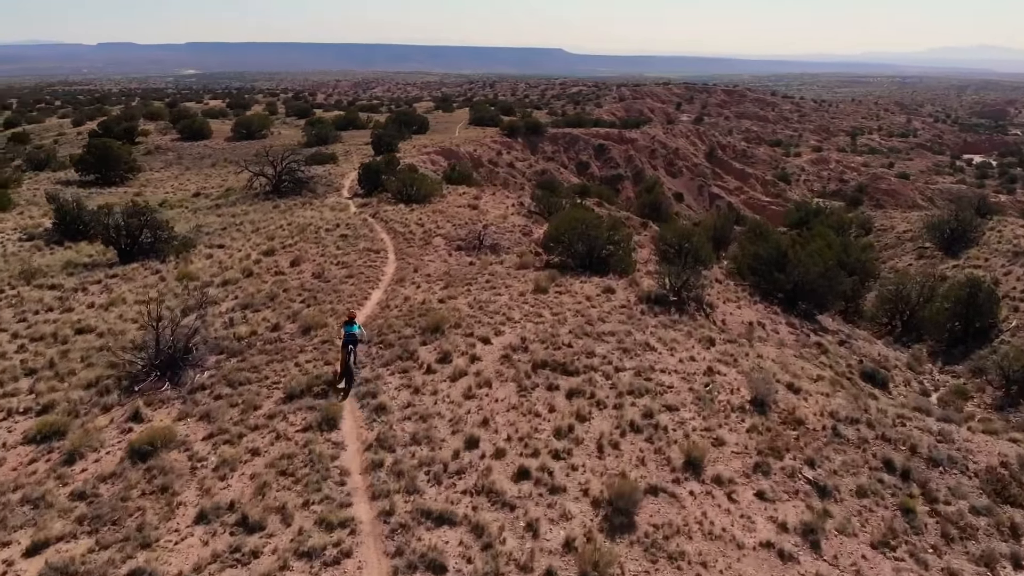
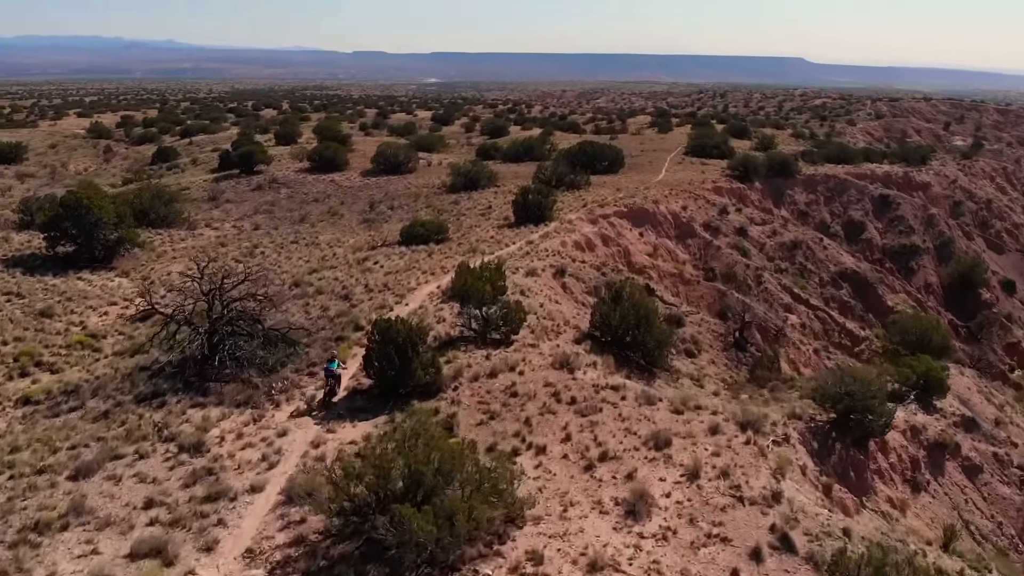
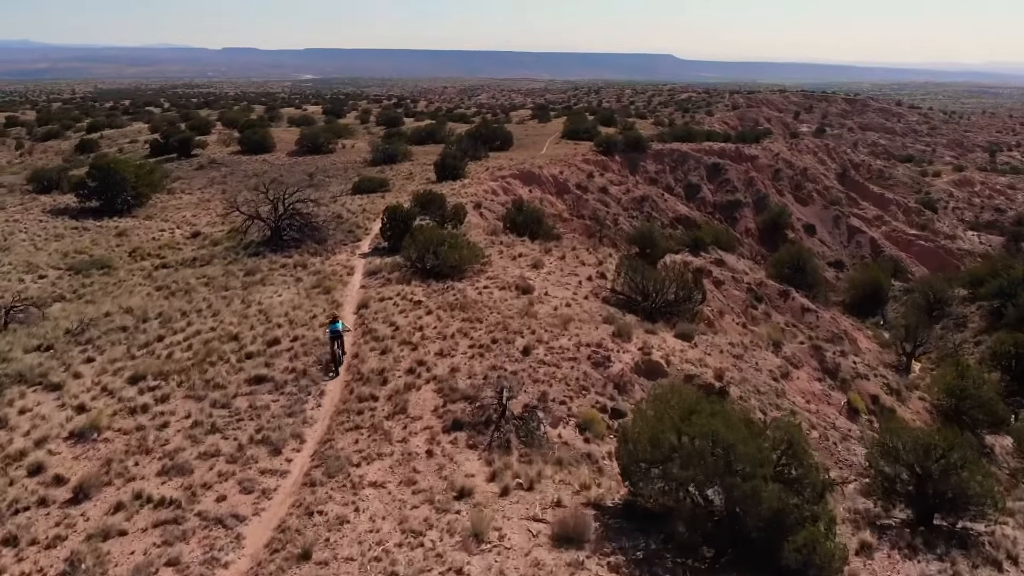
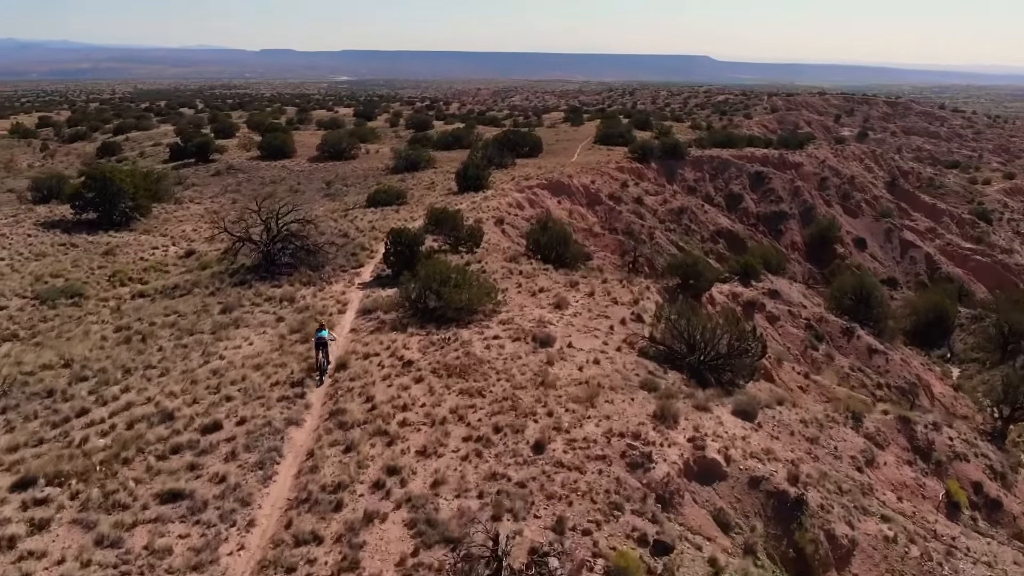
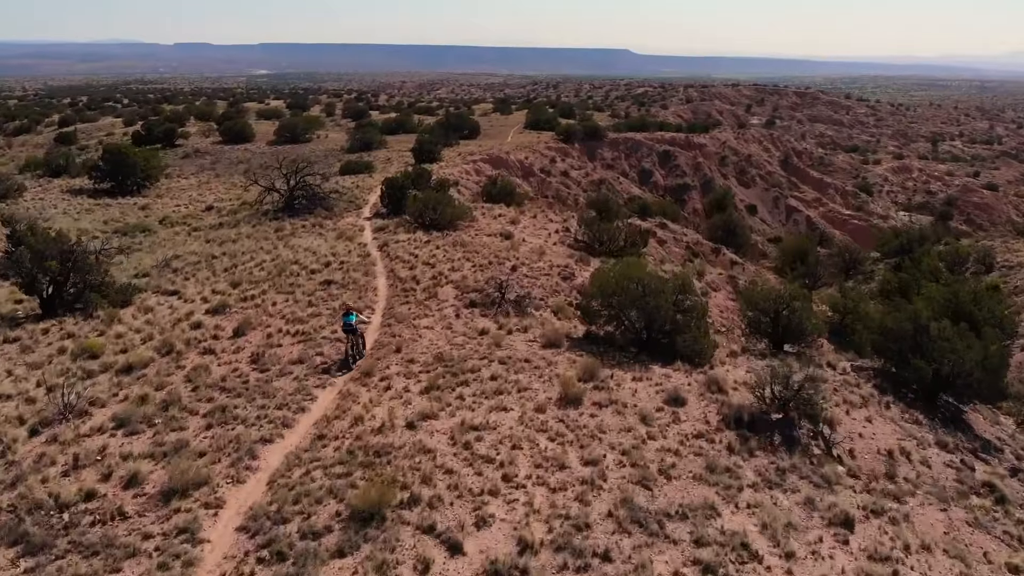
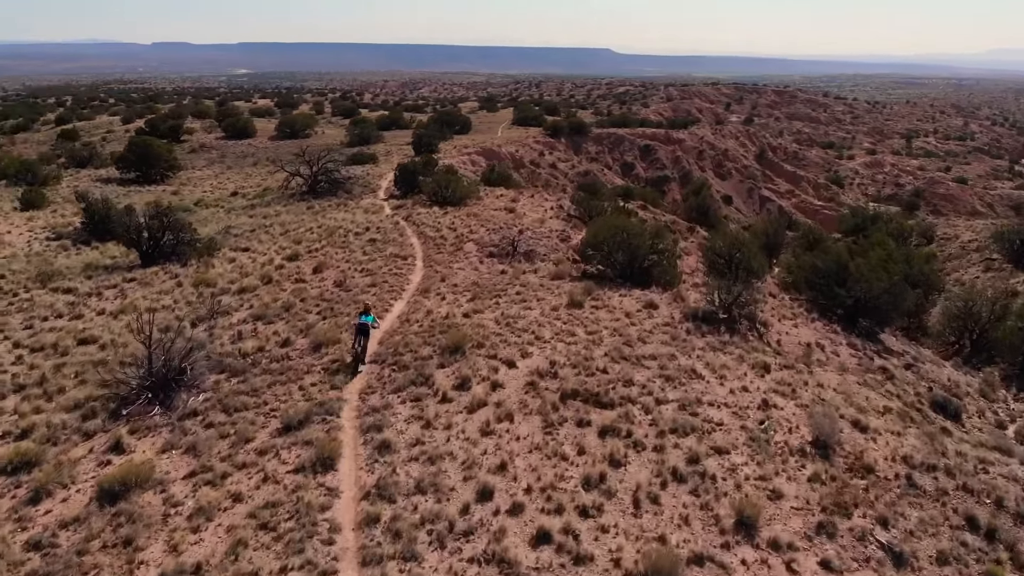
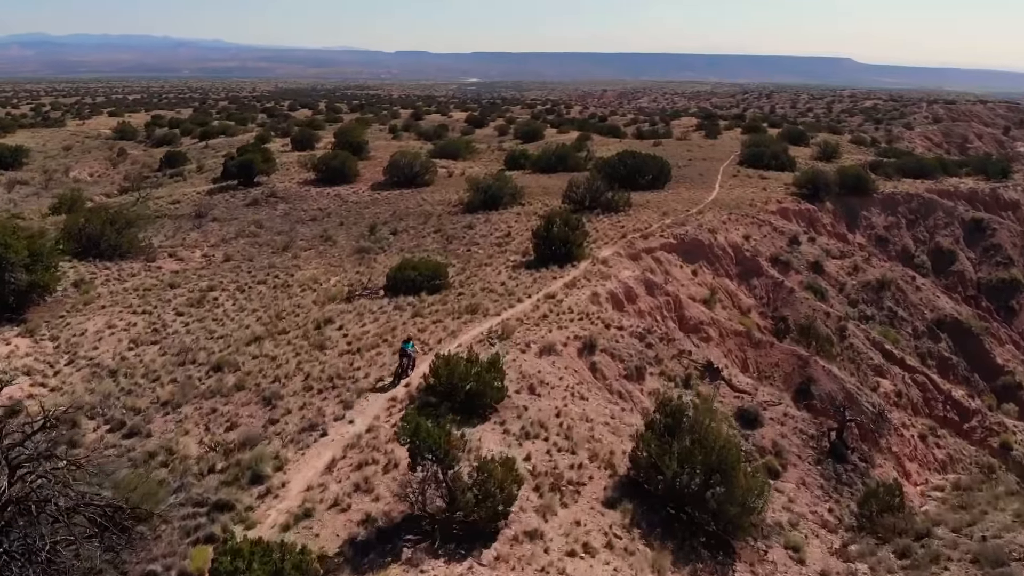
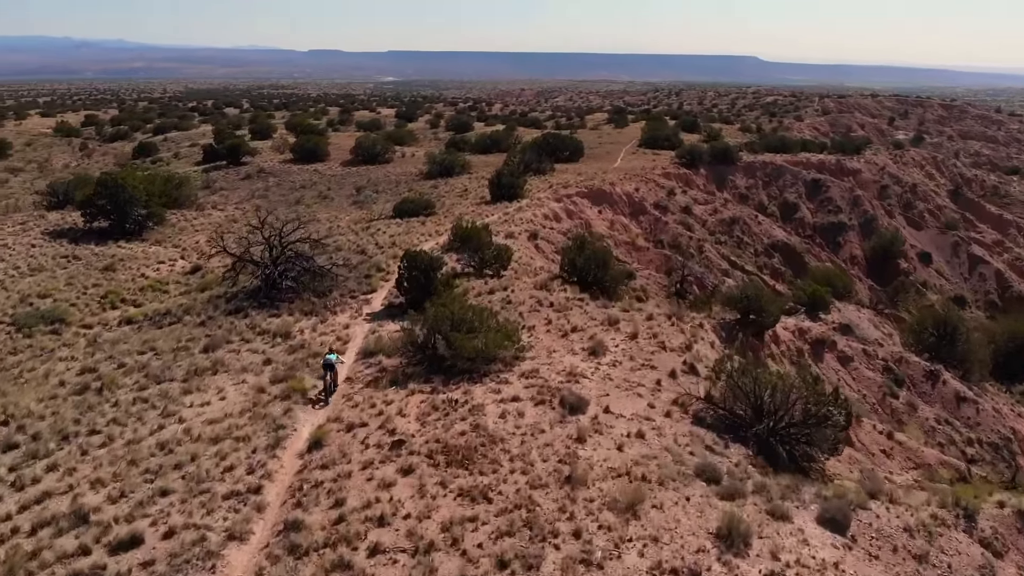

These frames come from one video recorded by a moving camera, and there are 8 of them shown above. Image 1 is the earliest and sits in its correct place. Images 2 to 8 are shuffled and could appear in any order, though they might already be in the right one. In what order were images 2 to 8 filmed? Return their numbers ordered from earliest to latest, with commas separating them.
6, 5, 3, 4, 8, 2, 7
